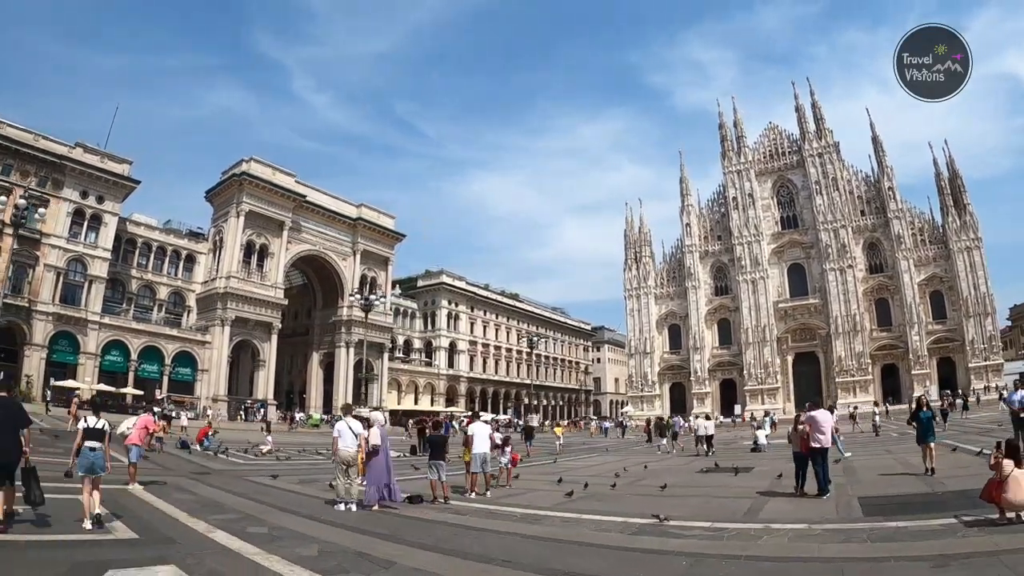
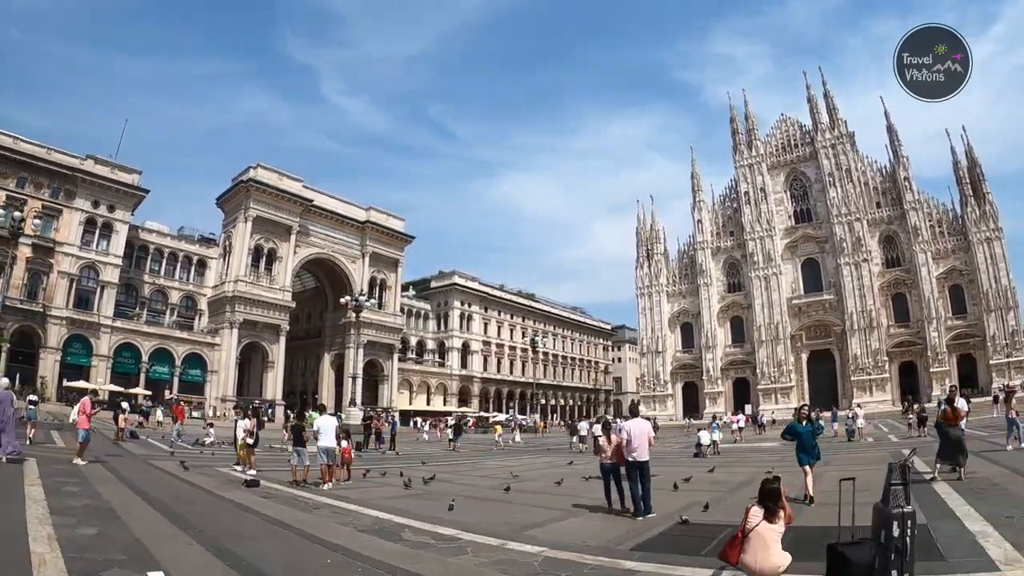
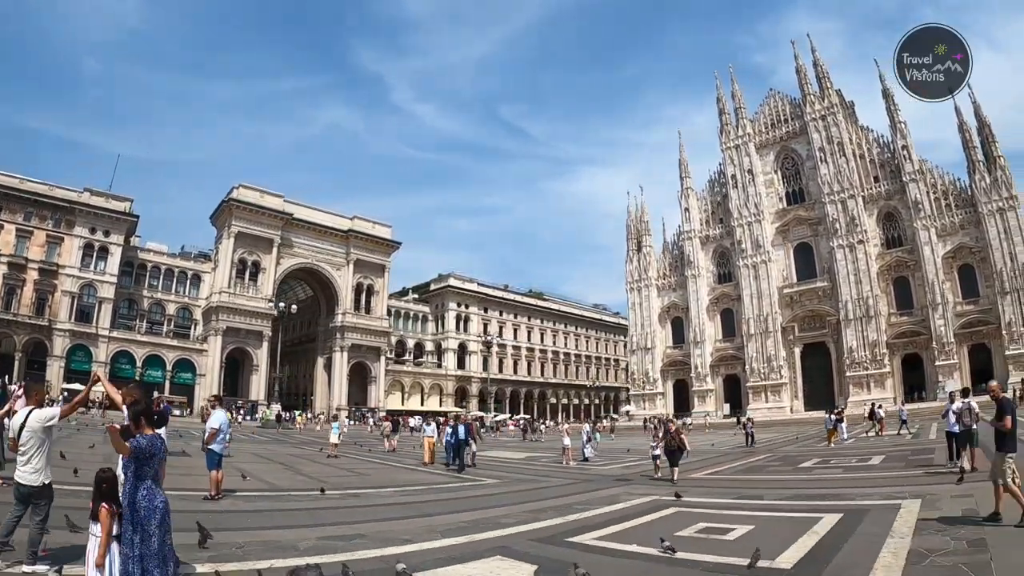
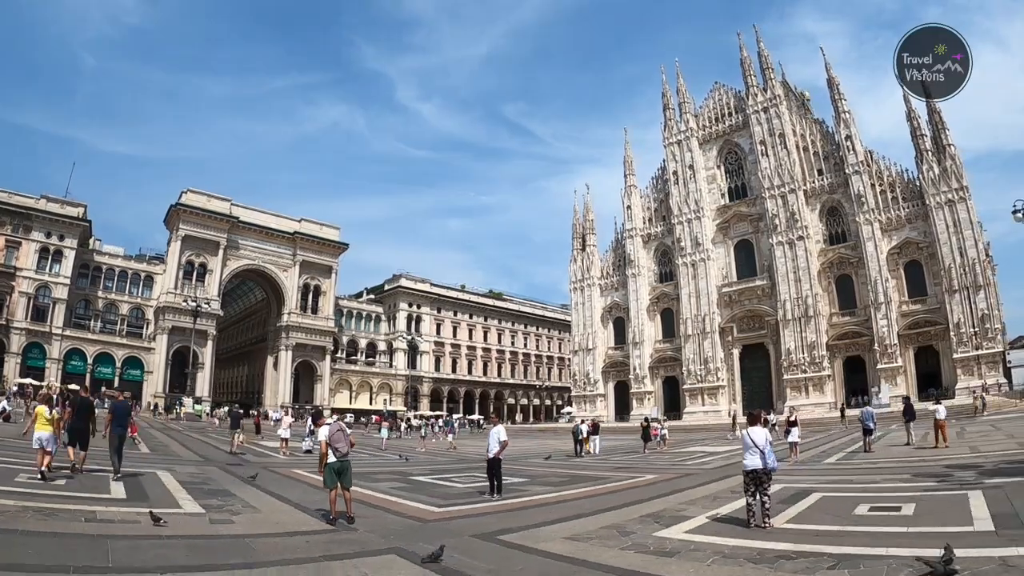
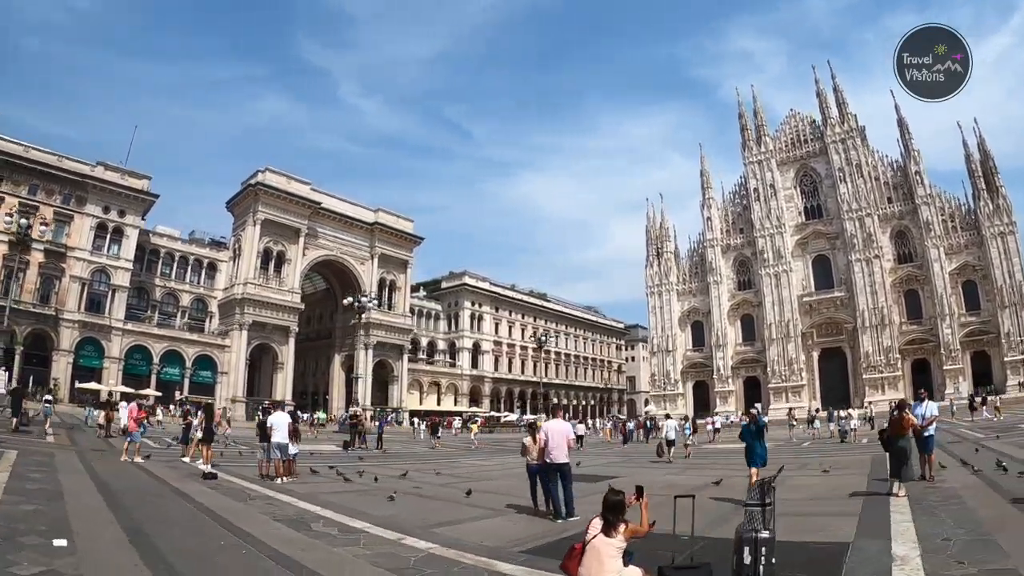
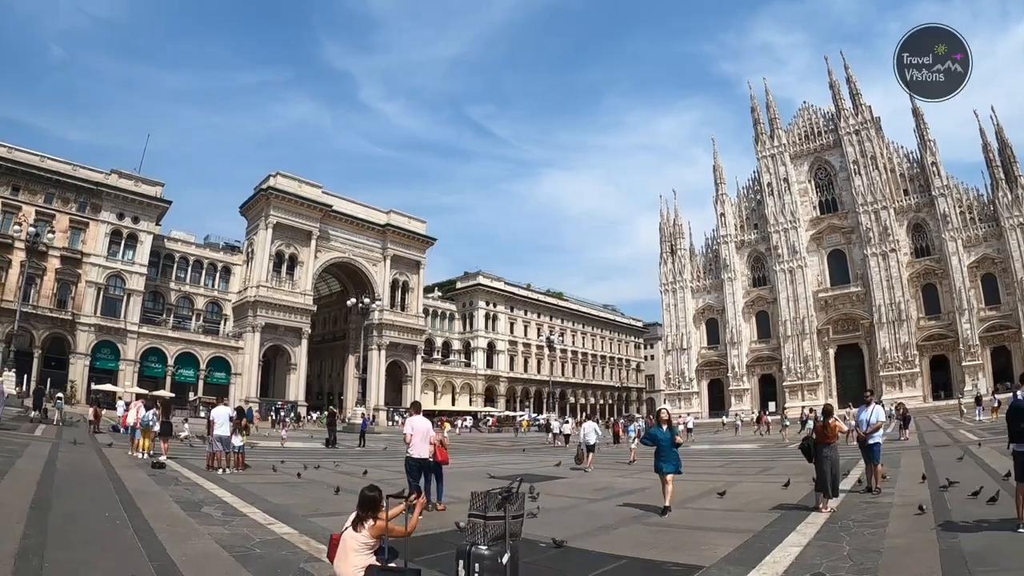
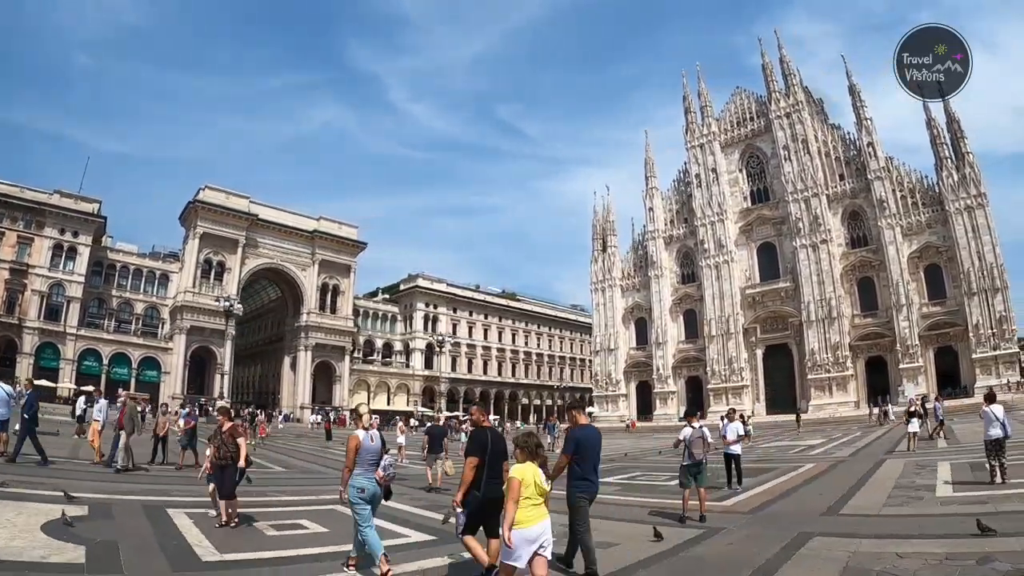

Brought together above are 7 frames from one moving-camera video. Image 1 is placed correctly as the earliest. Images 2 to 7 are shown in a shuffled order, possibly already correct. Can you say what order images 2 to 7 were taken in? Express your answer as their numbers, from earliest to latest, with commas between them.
2, 5, 6, 3, 7, 4
